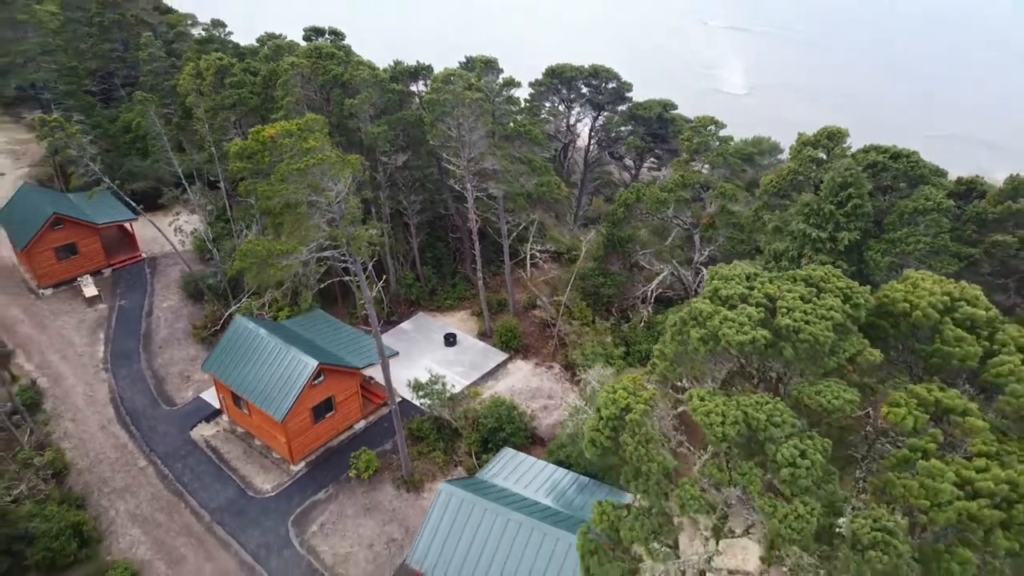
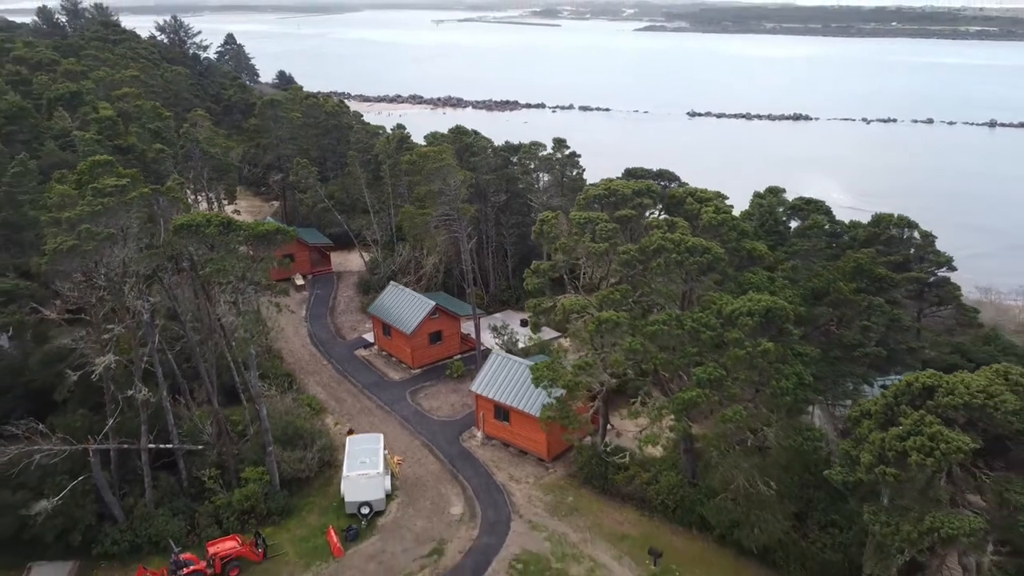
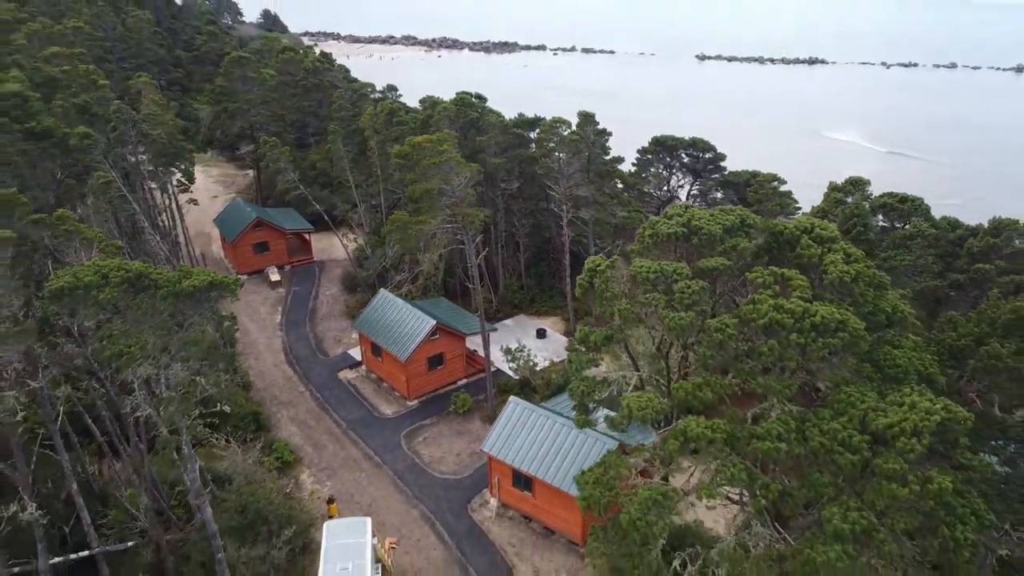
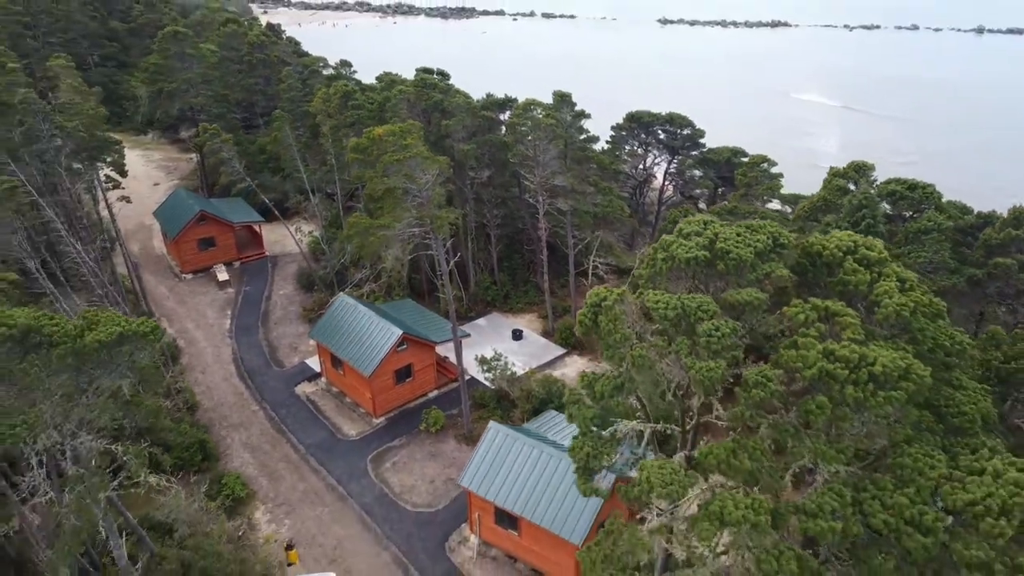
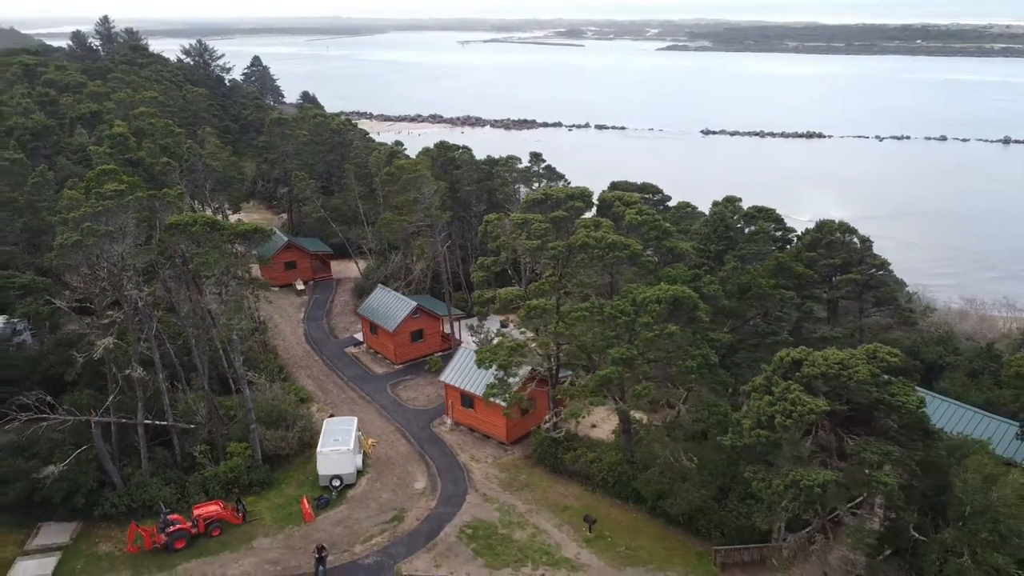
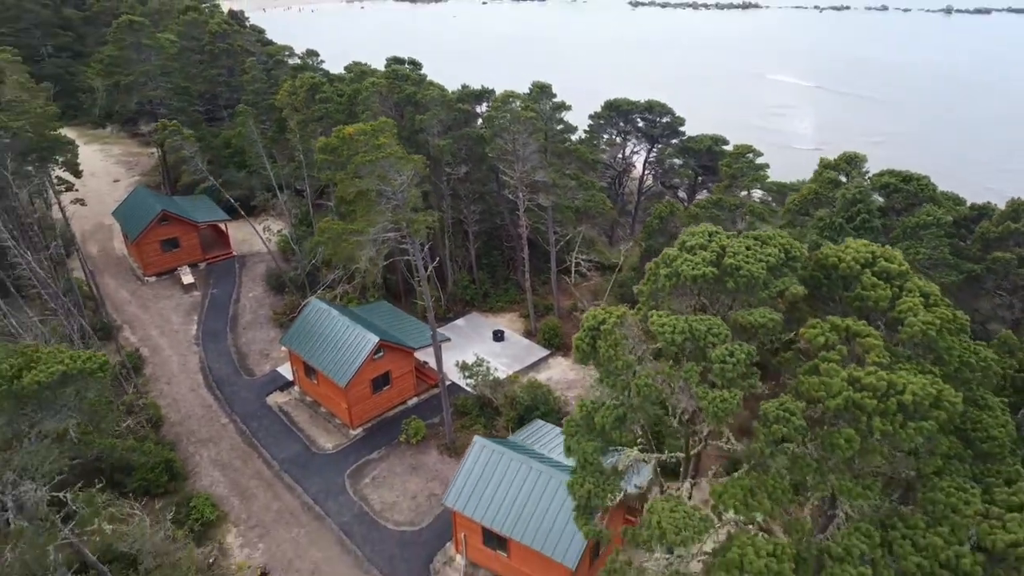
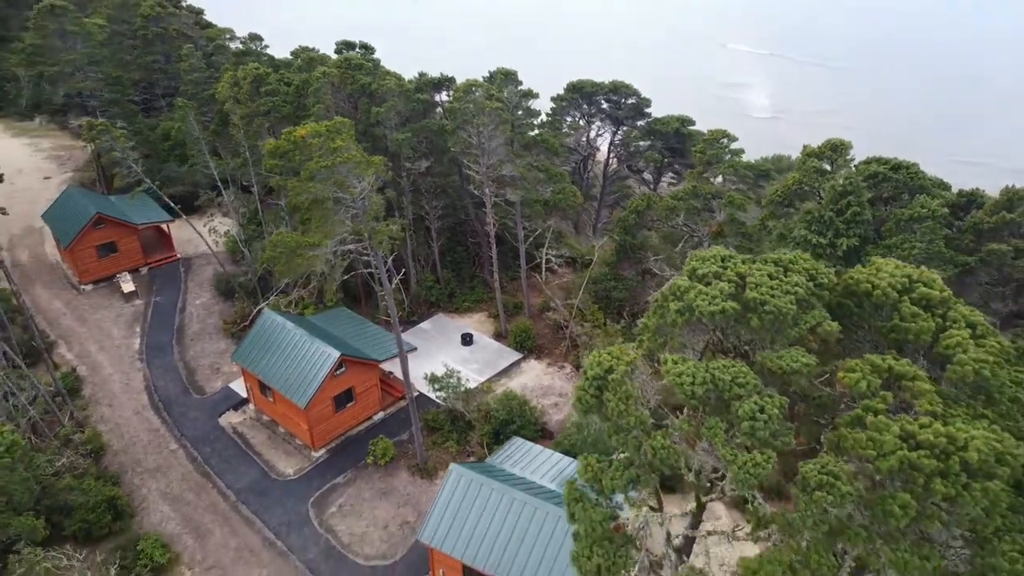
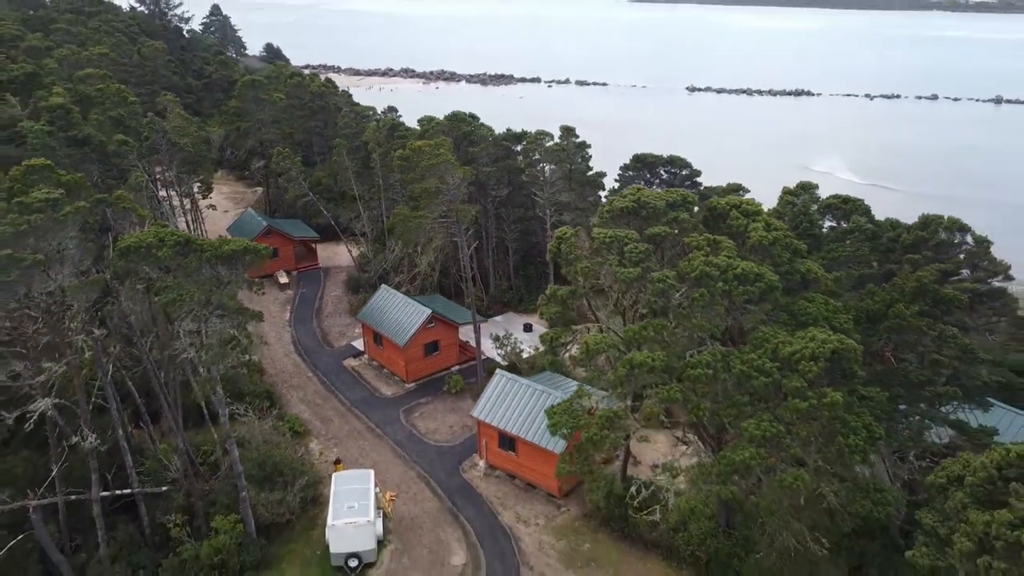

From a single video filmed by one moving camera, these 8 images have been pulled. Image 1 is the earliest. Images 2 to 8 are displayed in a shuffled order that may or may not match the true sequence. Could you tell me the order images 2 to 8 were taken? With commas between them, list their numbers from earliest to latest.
7, 6, 4, 3, 8, 2, 5
